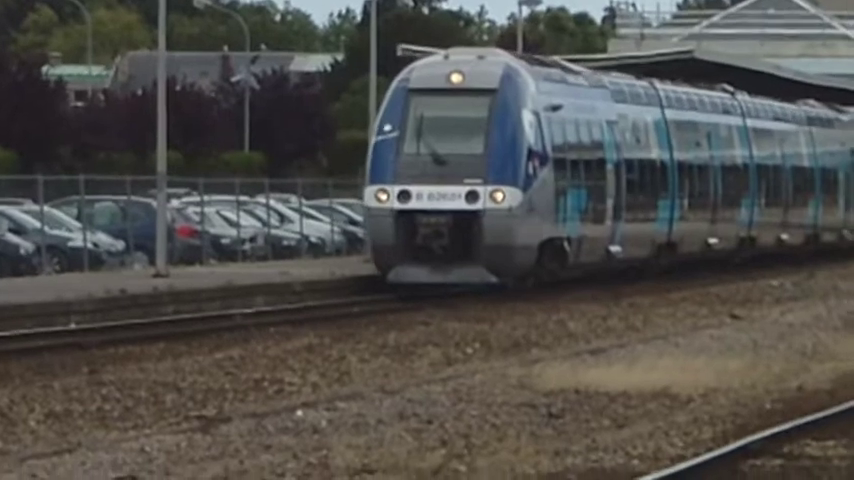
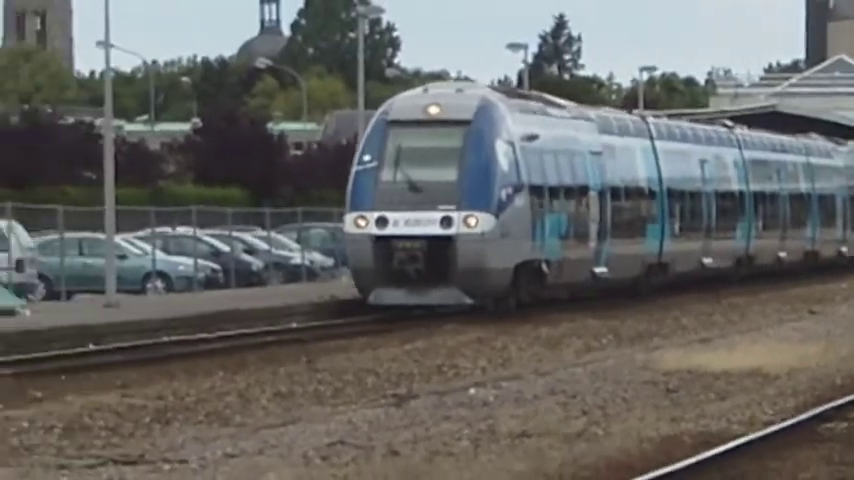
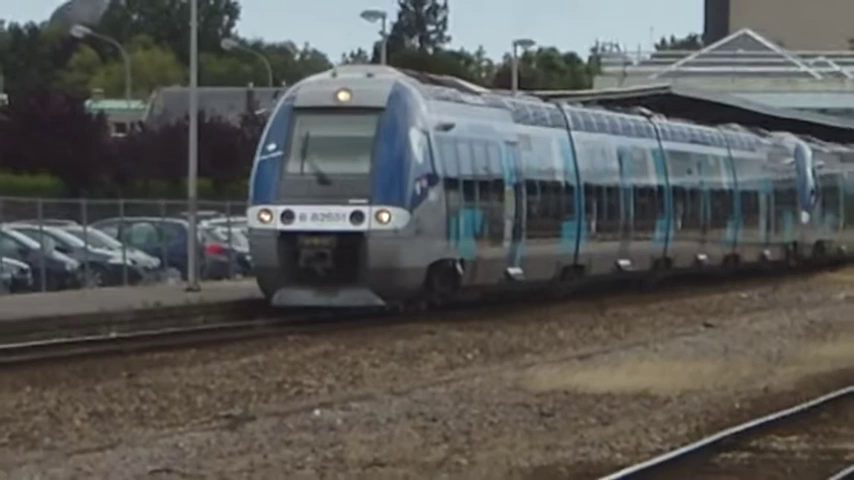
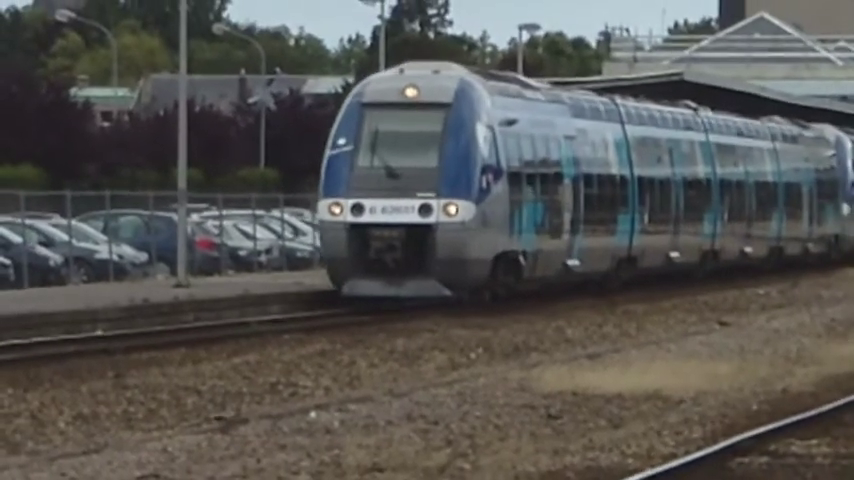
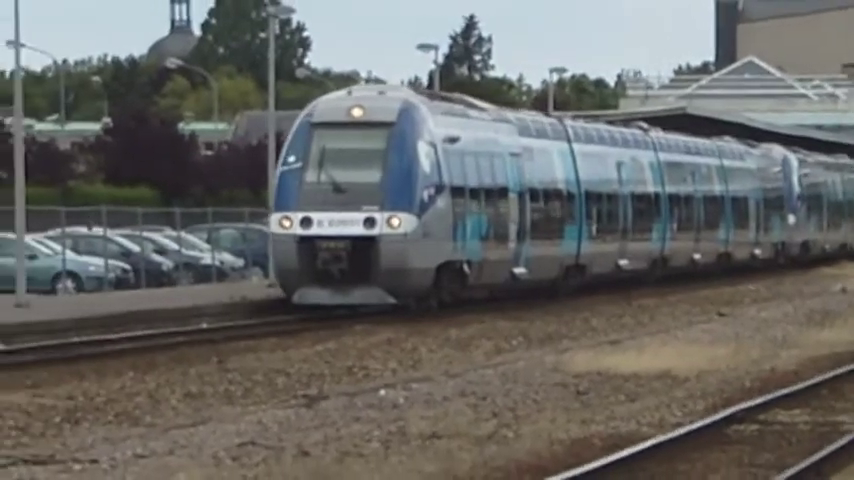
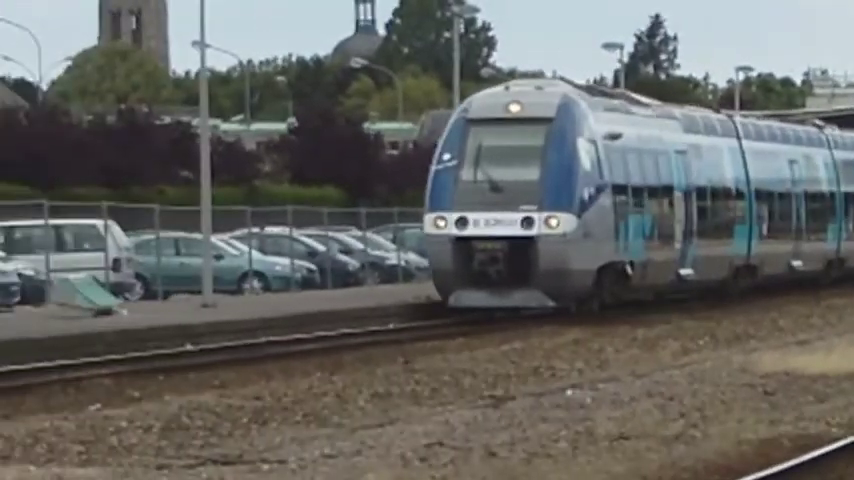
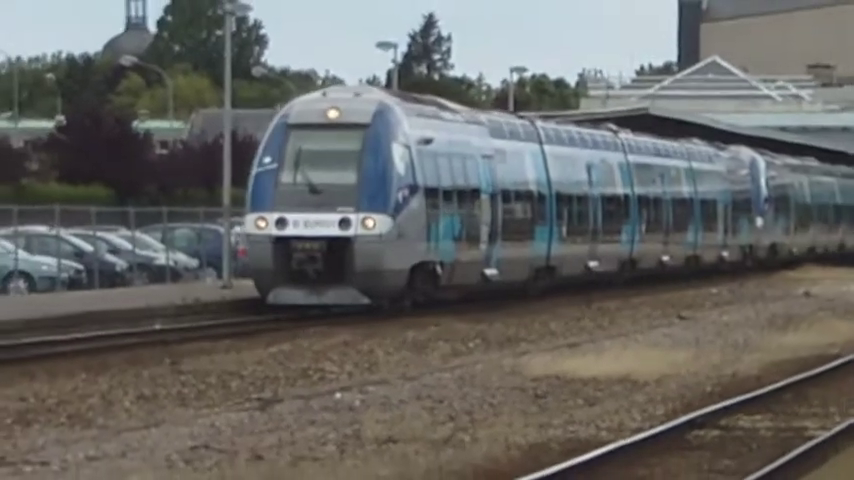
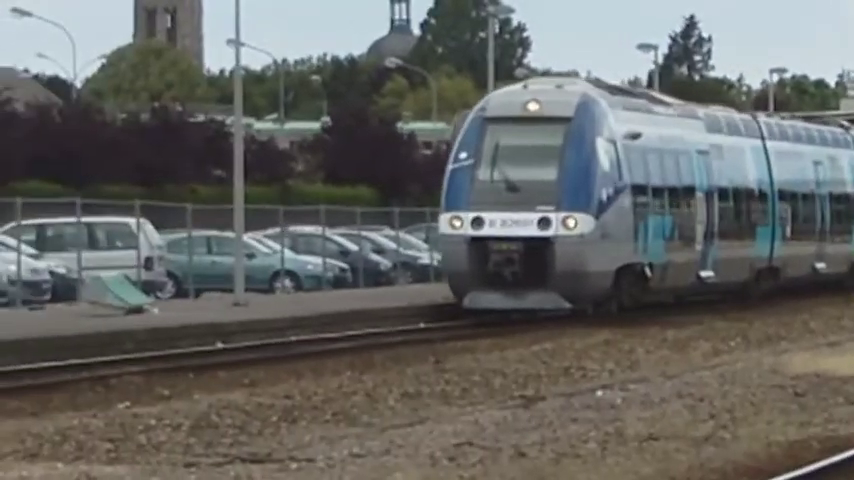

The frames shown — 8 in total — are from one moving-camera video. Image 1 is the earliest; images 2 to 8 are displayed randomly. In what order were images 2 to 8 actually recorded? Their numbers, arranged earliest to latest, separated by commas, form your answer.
4, 3, 7, 5, 2, 6, 8
